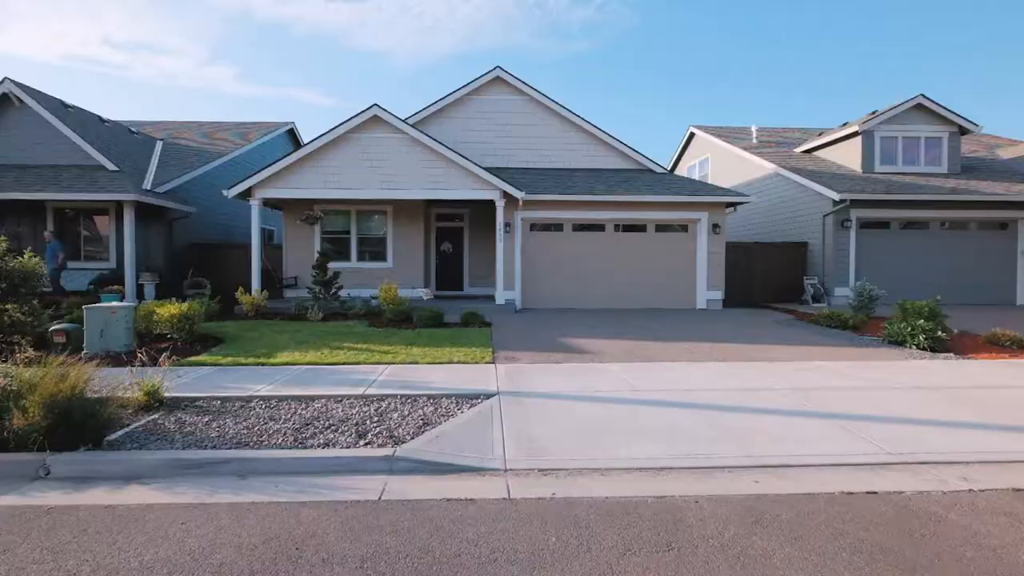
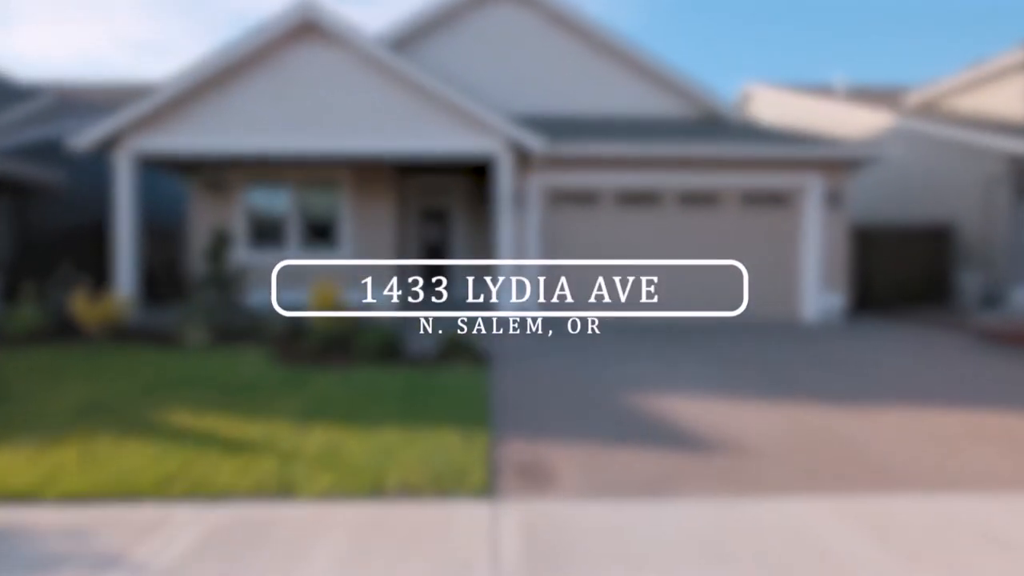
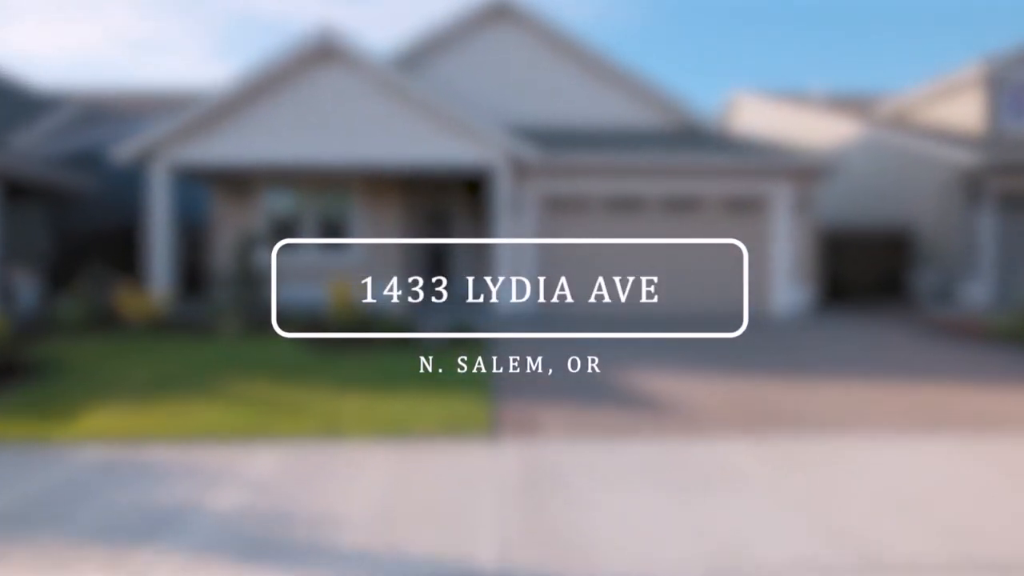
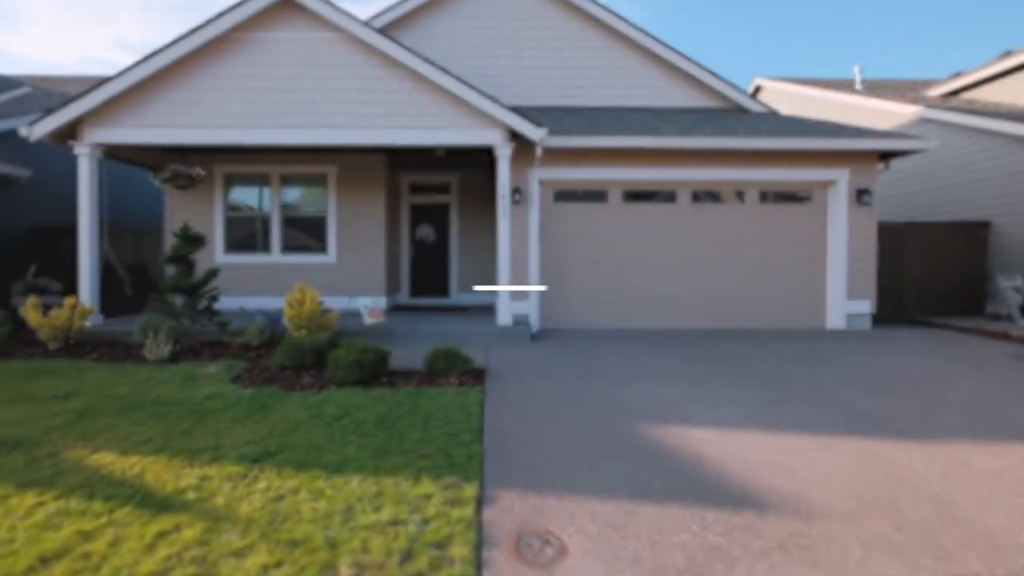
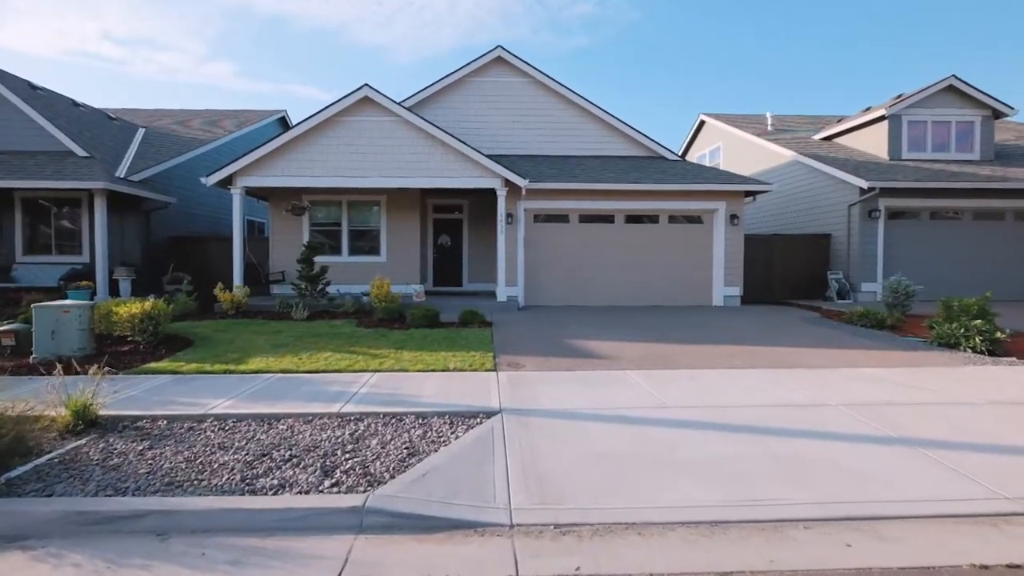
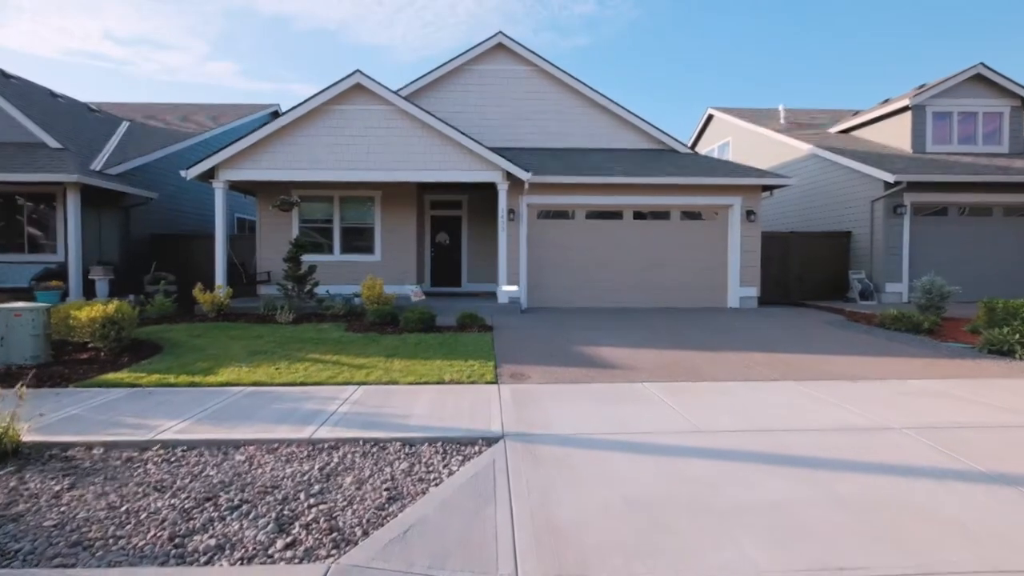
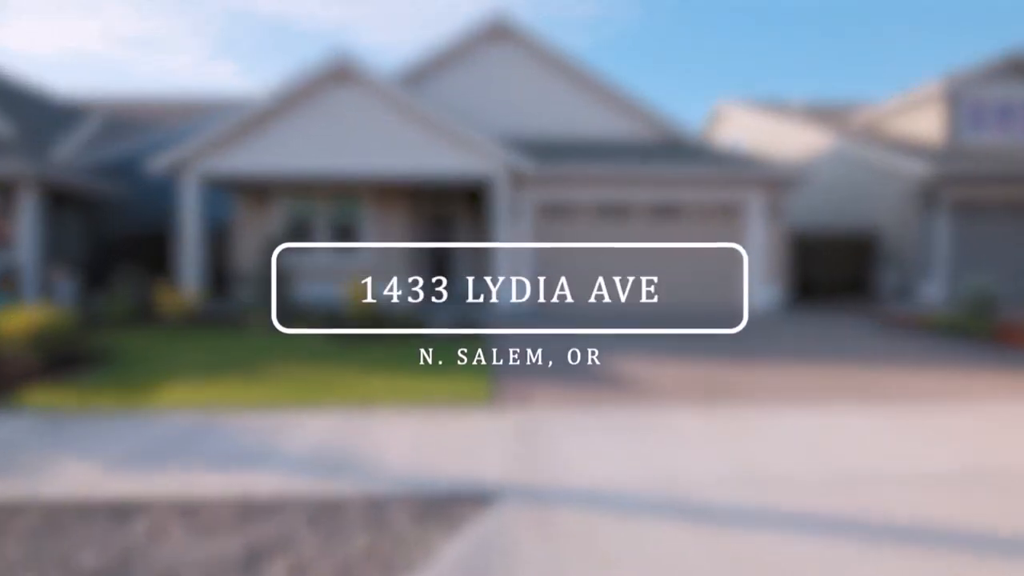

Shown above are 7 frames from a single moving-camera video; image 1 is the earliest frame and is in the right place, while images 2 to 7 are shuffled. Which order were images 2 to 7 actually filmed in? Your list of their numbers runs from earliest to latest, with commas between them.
5, 6, 7, 3, 2, 4
